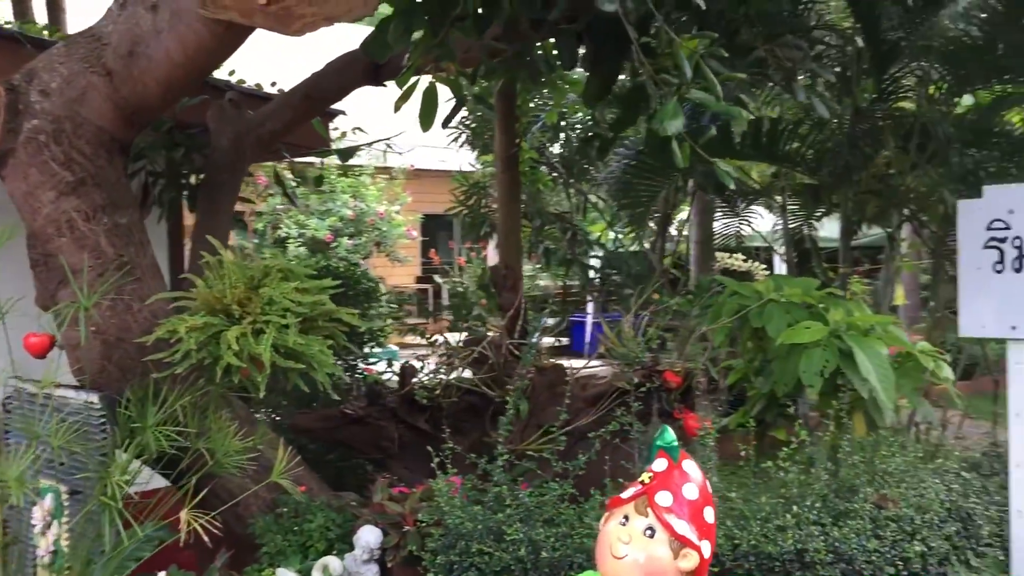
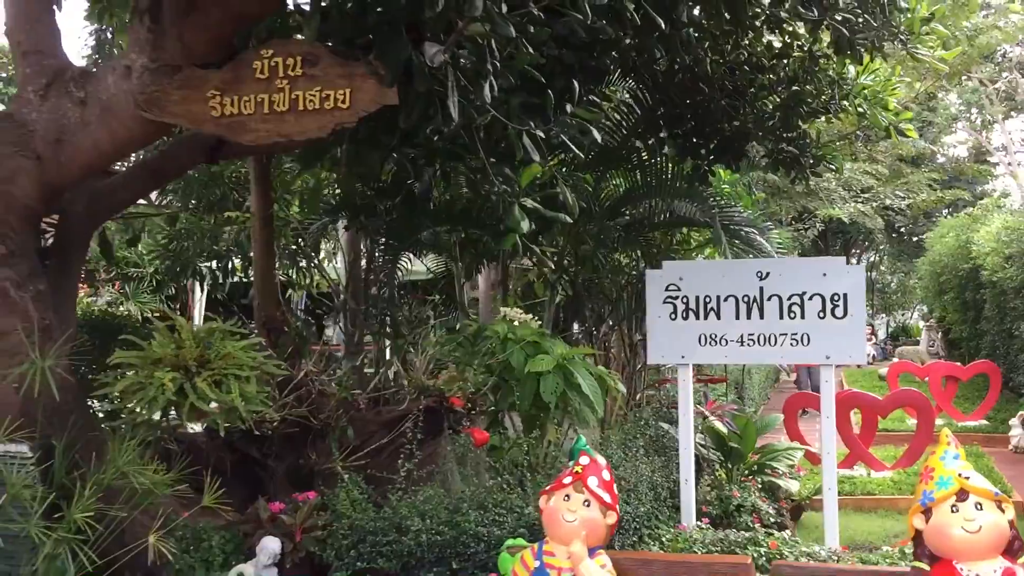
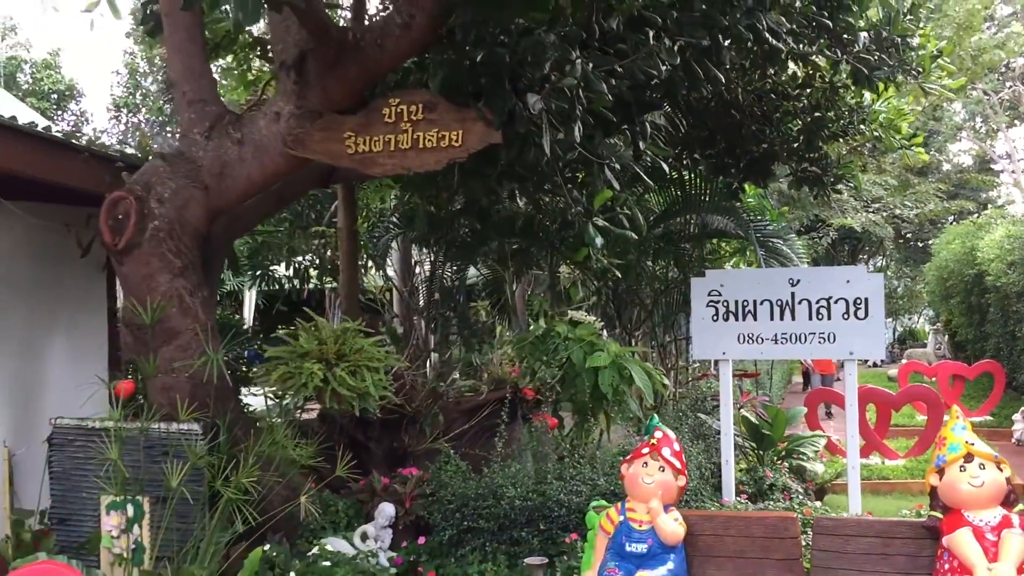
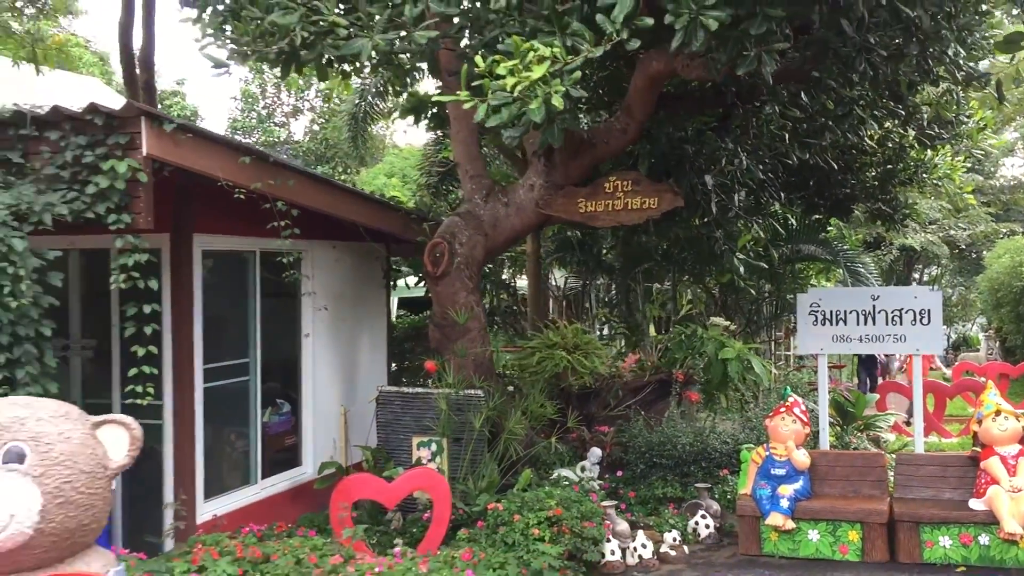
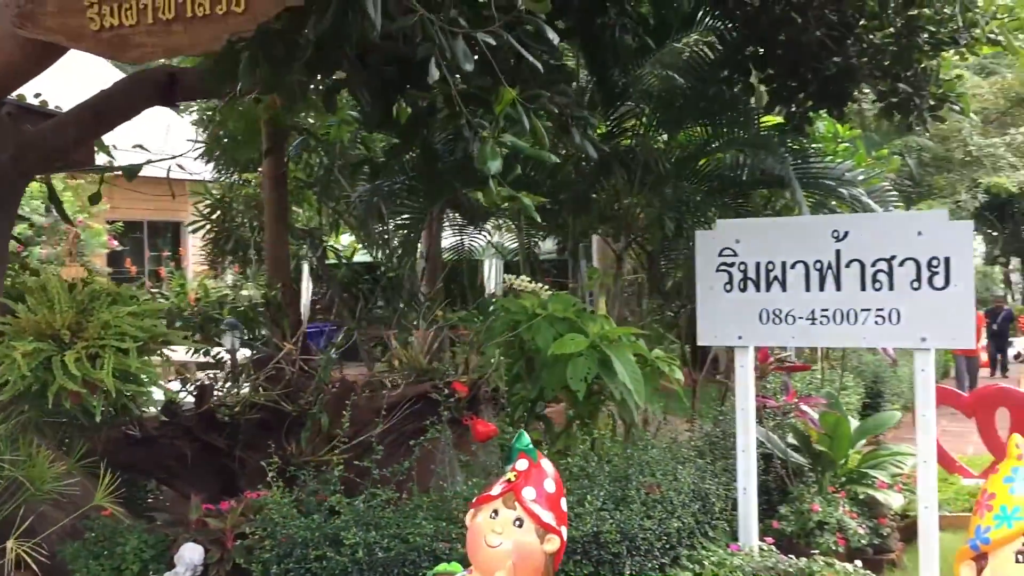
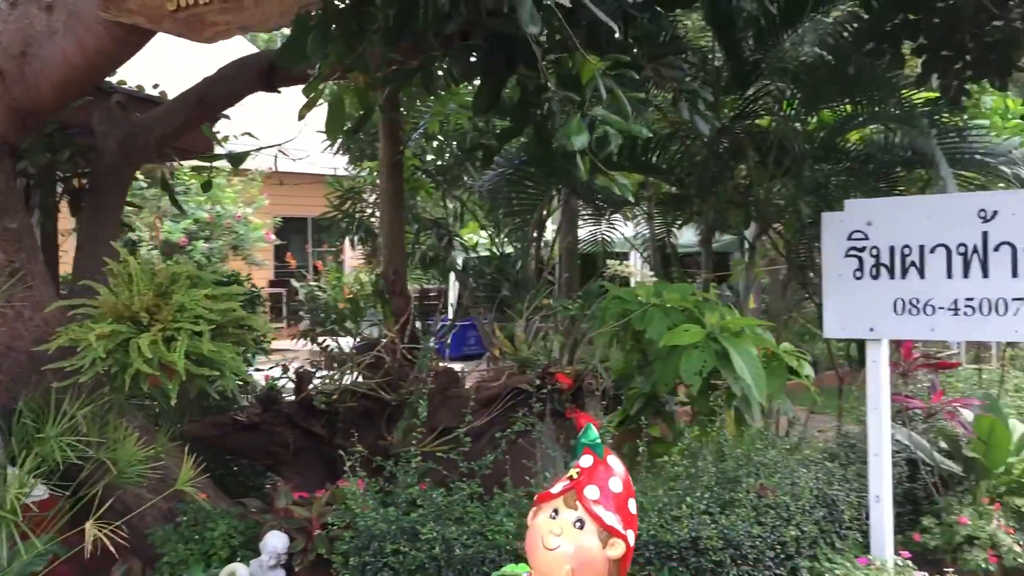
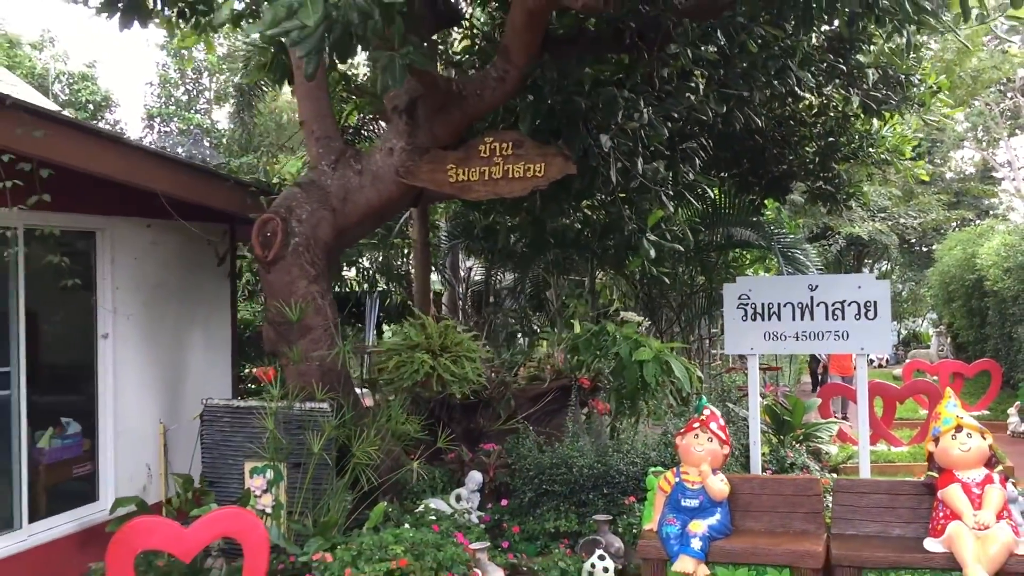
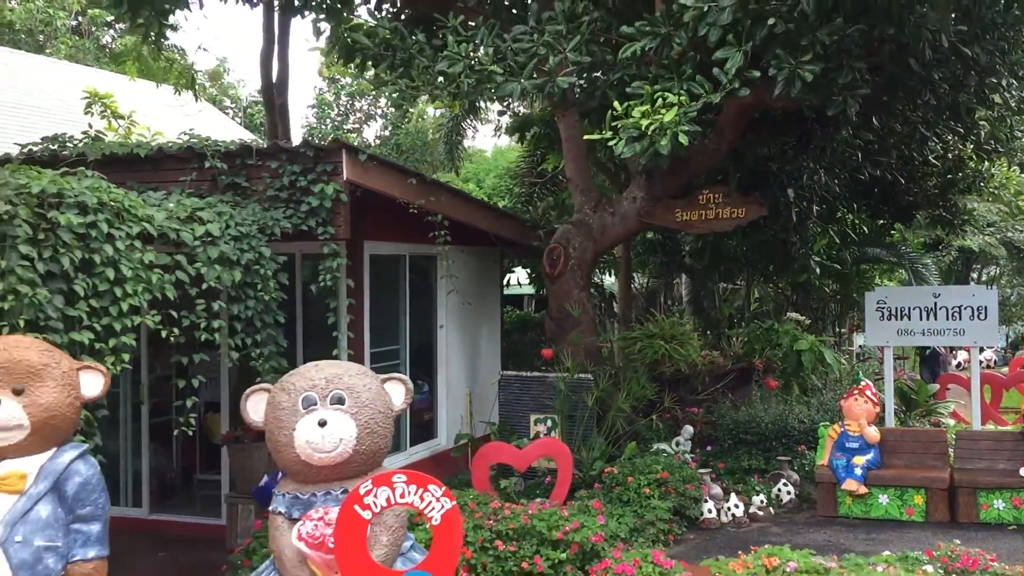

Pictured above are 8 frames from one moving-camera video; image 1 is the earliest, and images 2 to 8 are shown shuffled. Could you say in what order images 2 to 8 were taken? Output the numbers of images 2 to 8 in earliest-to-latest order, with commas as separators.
6, 5, 2, 3, 7, 4, 8
